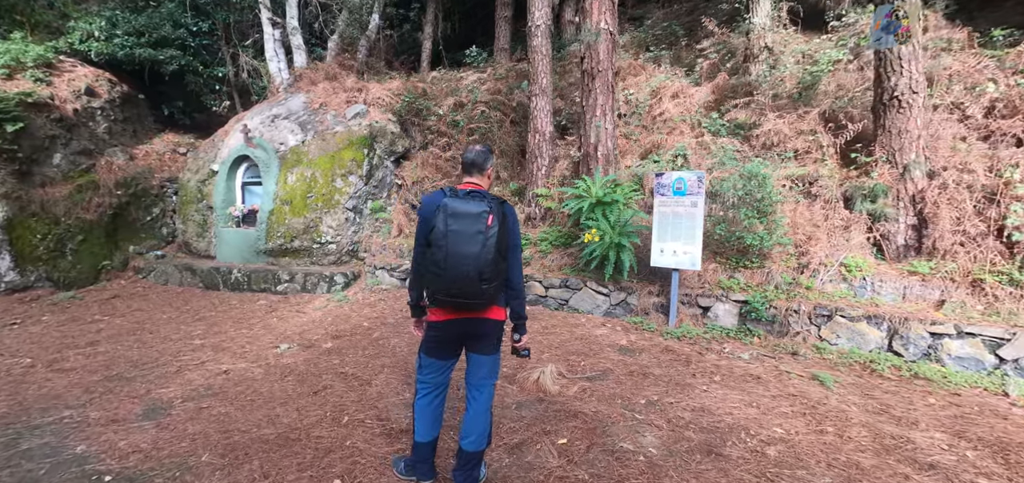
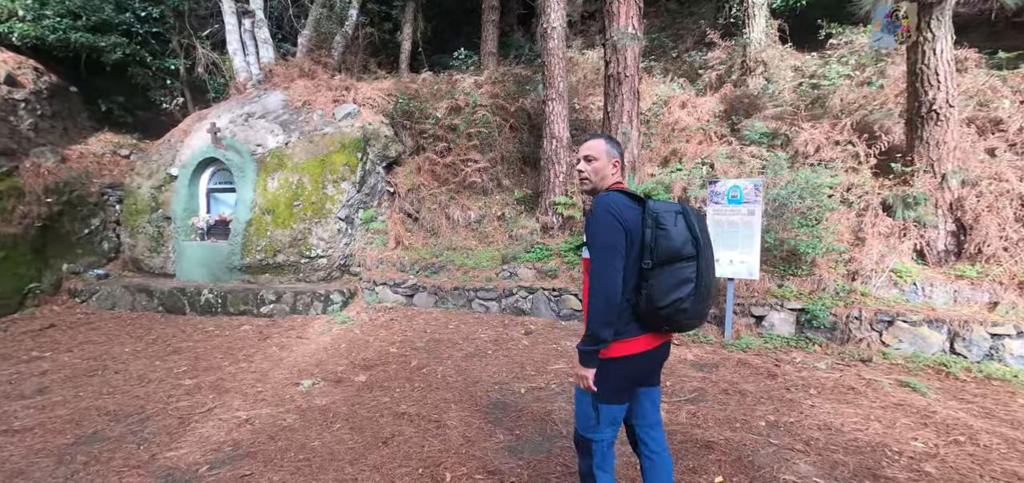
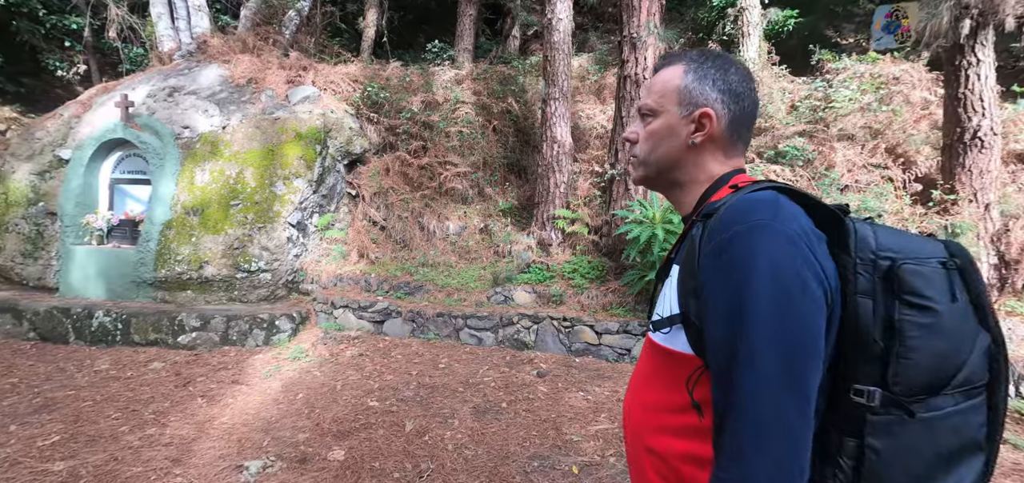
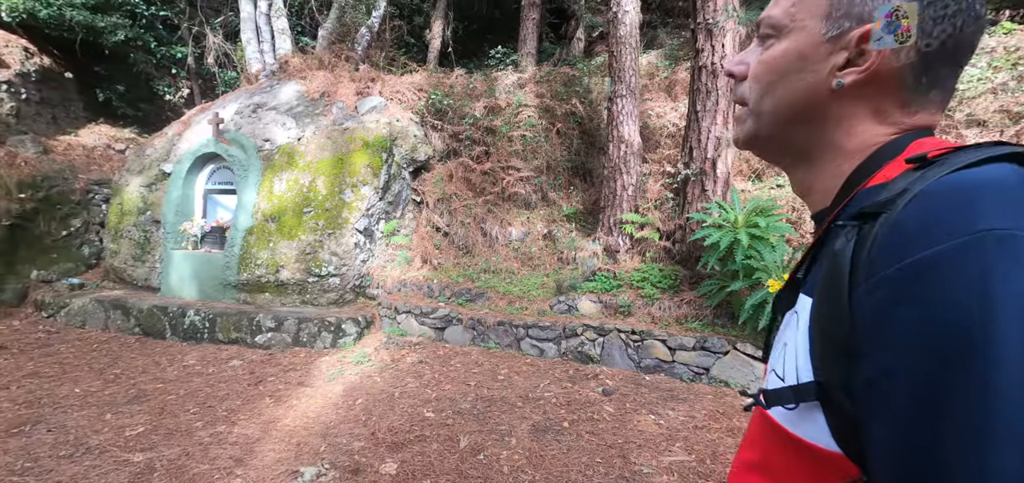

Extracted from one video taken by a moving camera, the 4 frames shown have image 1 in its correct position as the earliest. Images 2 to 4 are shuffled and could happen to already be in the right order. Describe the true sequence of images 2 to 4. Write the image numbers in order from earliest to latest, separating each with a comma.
2, 3, 4
